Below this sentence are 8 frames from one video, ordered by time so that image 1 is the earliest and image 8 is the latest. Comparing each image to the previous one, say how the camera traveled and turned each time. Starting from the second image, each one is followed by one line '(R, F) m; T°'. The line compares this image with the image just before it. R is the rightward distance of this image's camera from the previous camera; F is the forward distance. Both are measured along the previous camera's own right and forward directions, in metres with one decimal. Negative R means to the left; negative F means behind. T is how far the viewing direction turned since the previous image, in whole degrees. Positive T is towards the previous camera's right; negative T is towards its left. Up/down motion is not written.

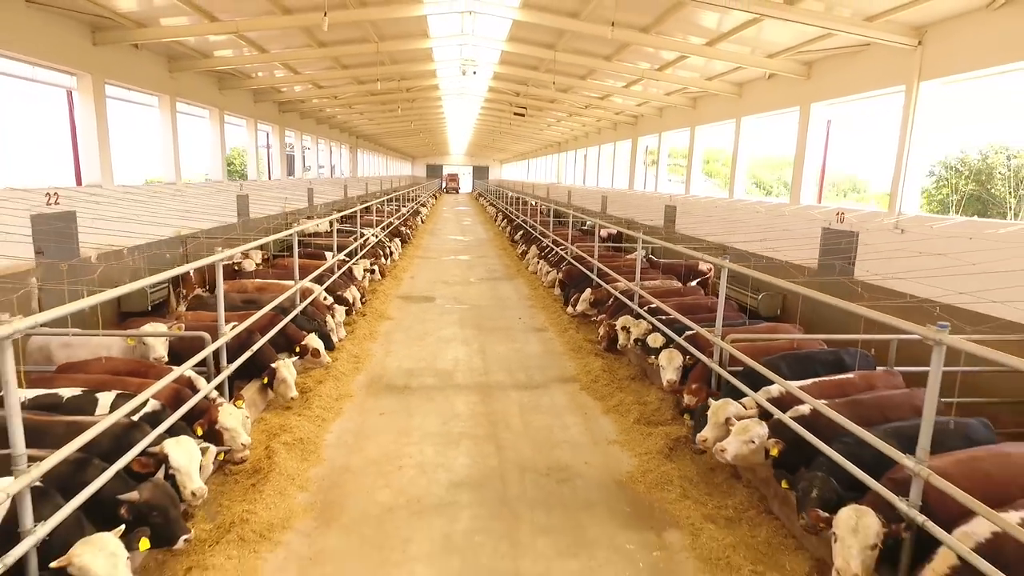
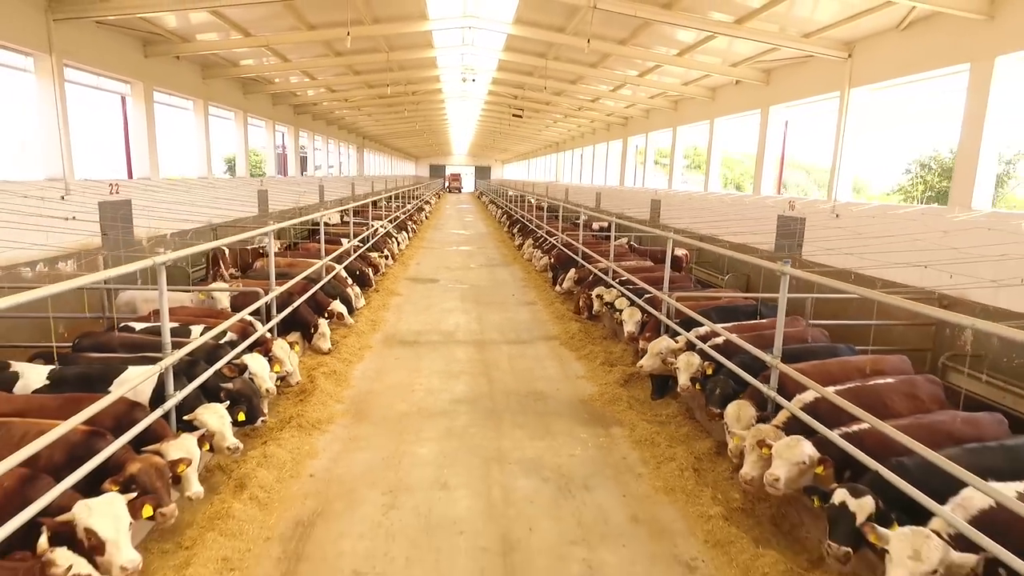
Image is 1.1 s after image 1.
(+0.1, -1.0) m; 0°
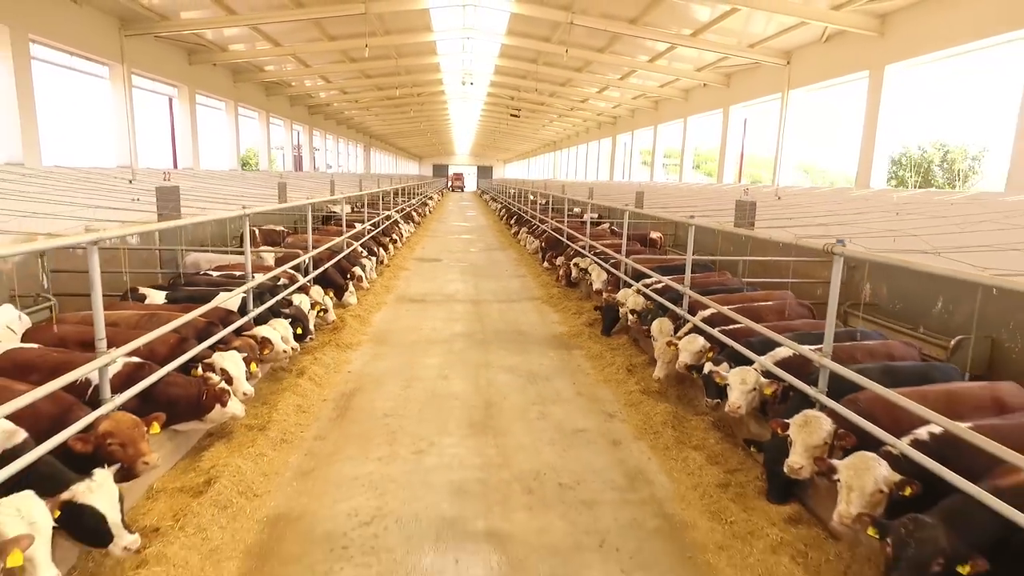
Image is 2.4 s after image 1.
(+0.2, -1.3) m; 0°
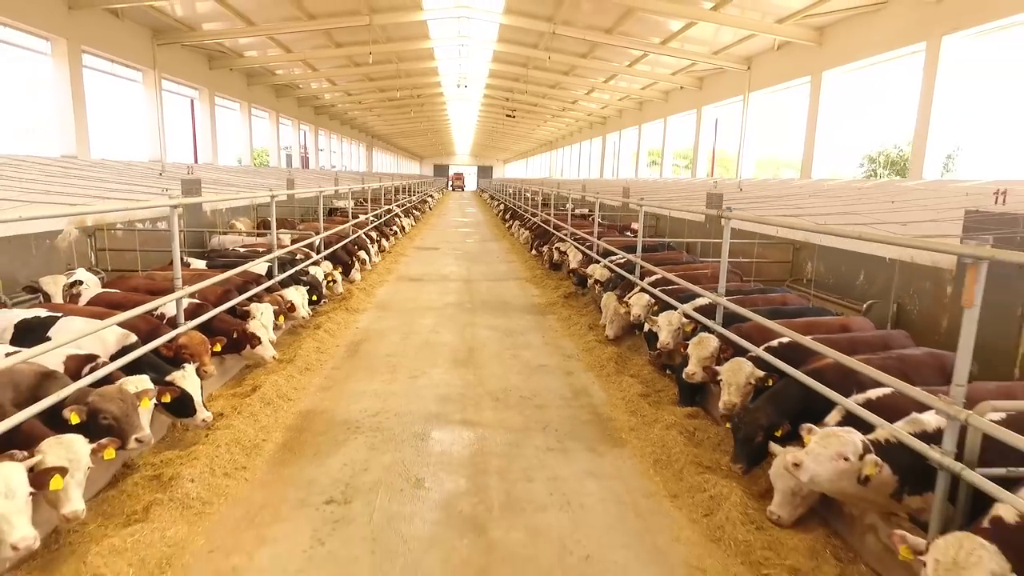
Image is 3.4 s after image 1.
(+0.2, -0.9) m; 0°
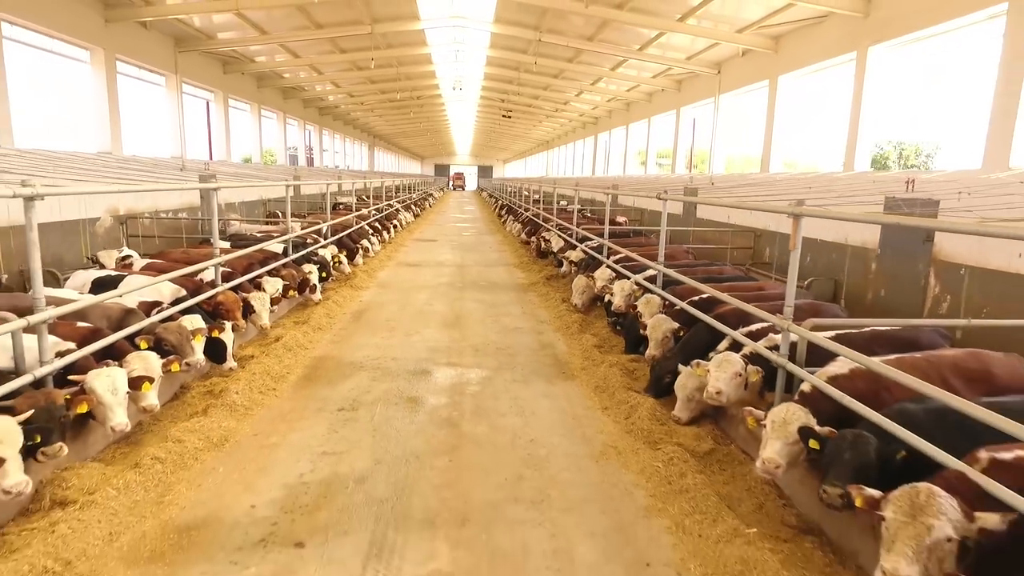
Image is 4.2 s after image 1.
(+0.2, -0.8) m; 0°
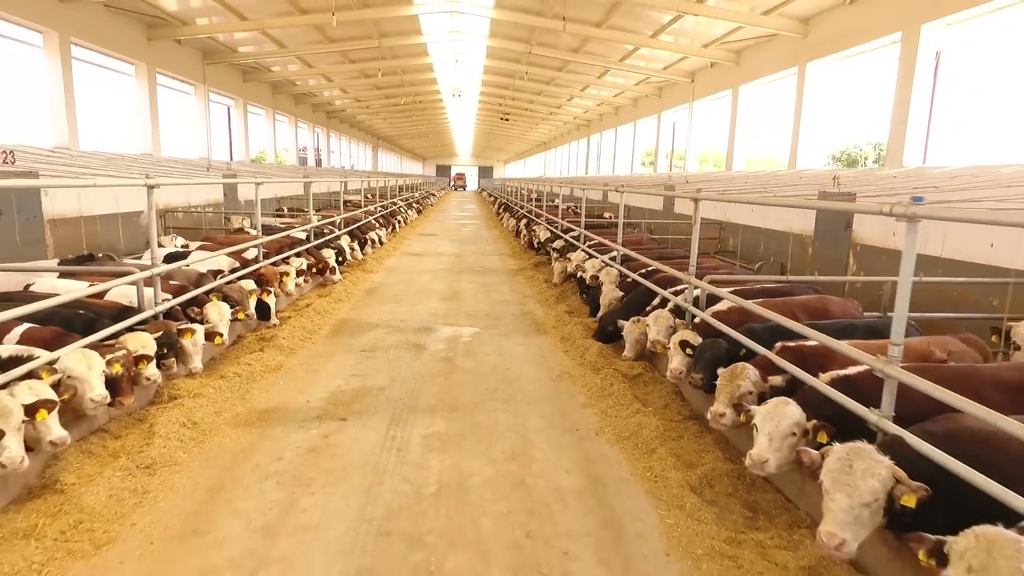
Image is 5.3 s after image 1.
(+0.1, -1.0) m; 0°
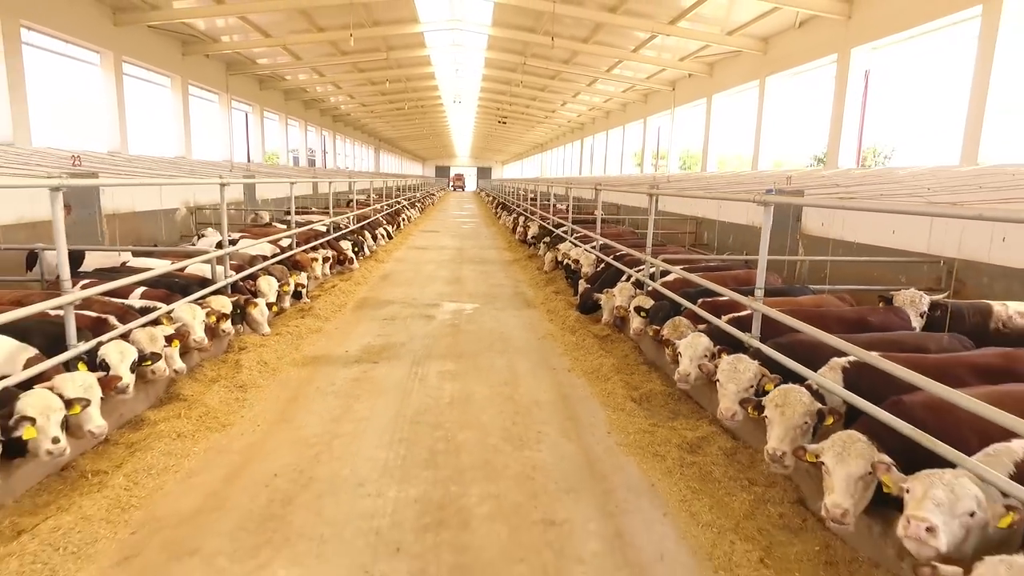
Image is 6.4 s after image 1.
(0.0, -1.0) m; 0°
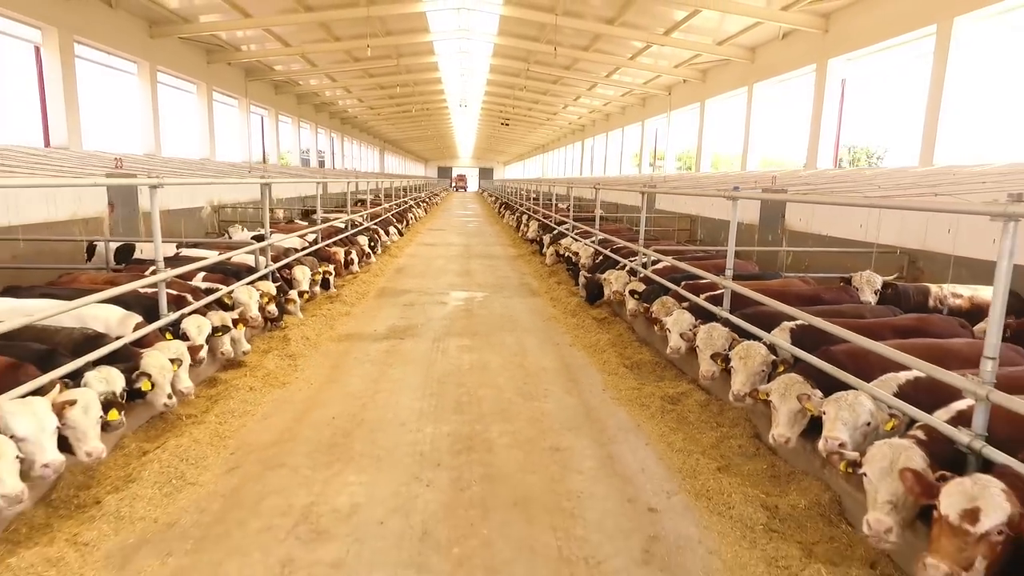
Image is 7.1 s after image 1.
(-0.1, -0.6) m; 0°
